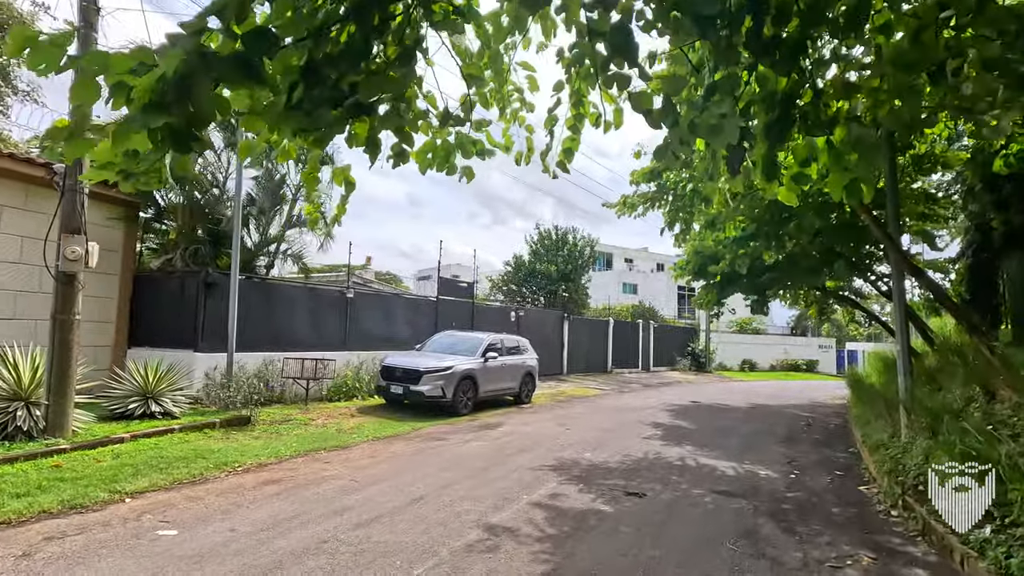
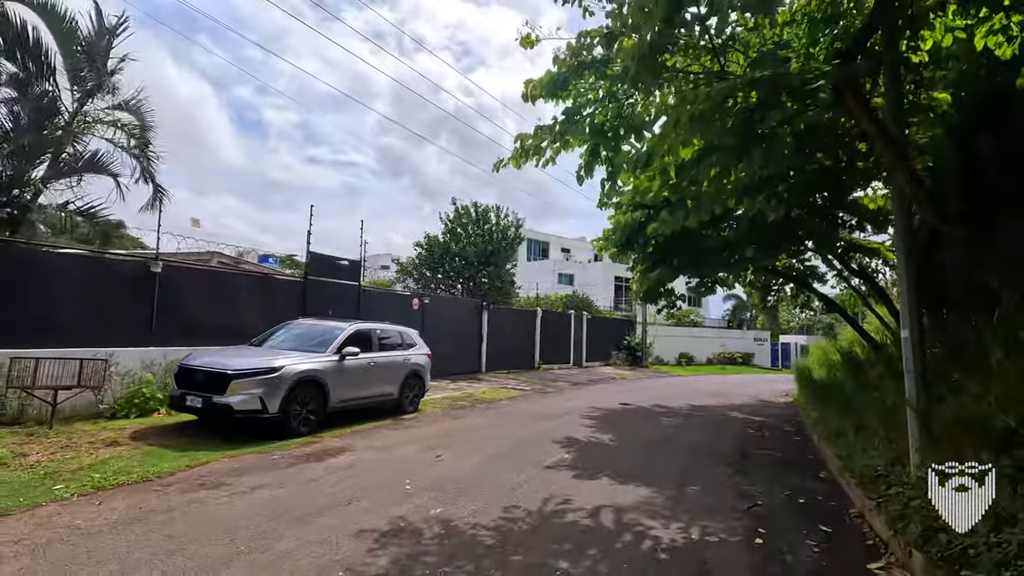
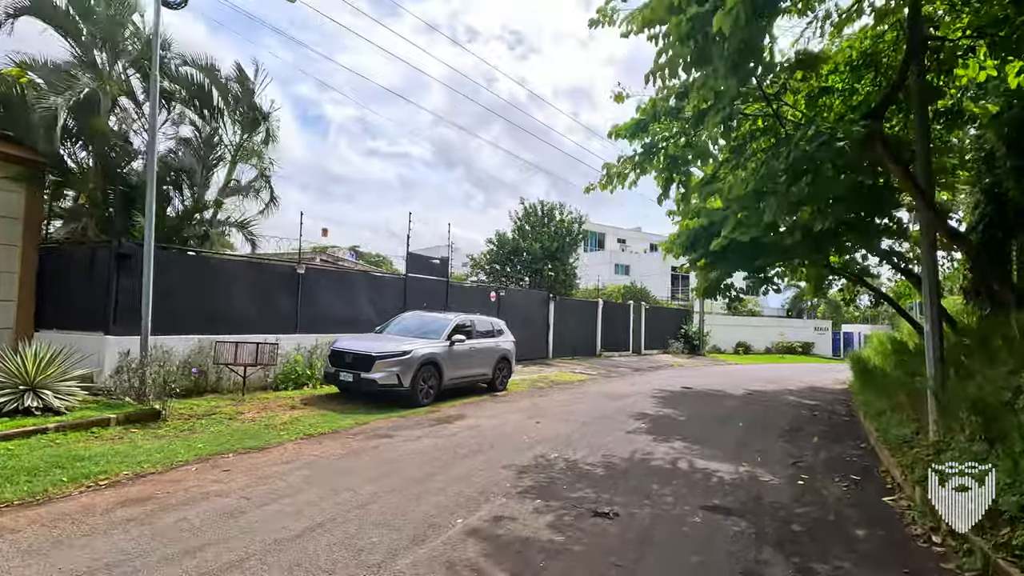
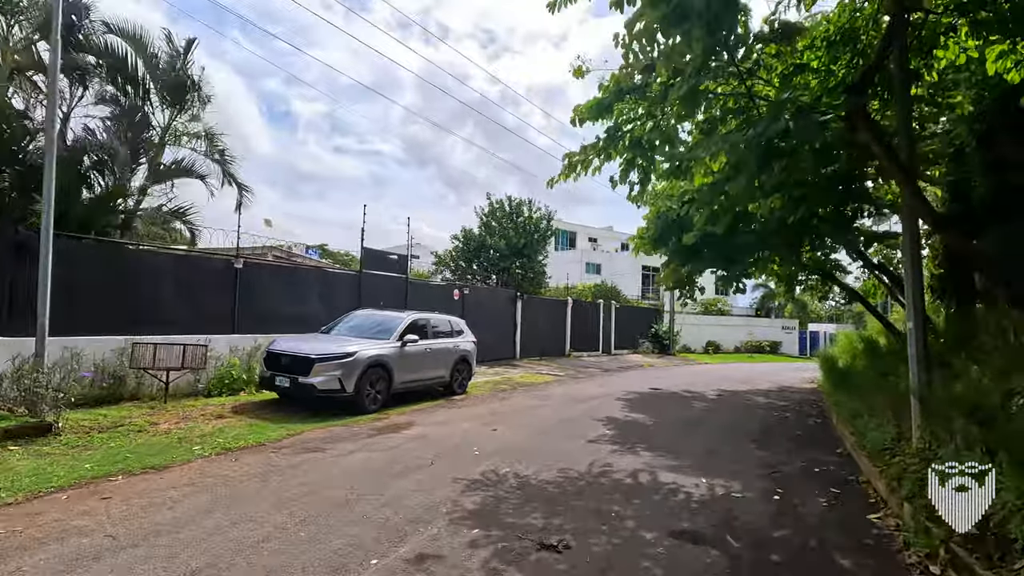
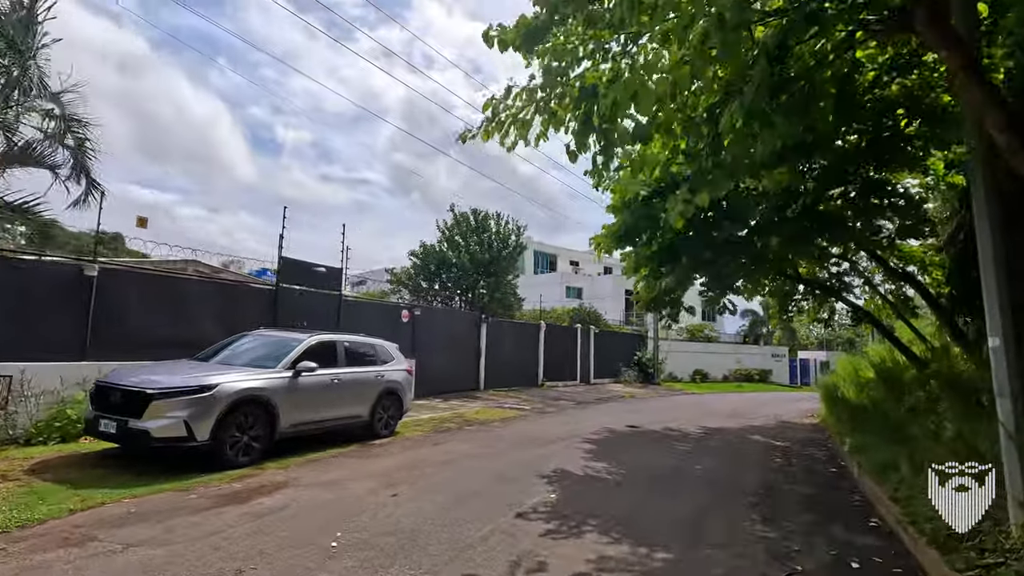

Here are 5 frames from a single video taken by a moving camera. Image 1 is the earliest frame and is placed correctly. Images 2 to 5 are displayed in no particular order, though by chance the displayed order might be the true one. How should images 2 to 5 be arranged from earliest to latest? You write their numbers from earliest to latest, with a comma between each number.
3, 4, 2, 5
